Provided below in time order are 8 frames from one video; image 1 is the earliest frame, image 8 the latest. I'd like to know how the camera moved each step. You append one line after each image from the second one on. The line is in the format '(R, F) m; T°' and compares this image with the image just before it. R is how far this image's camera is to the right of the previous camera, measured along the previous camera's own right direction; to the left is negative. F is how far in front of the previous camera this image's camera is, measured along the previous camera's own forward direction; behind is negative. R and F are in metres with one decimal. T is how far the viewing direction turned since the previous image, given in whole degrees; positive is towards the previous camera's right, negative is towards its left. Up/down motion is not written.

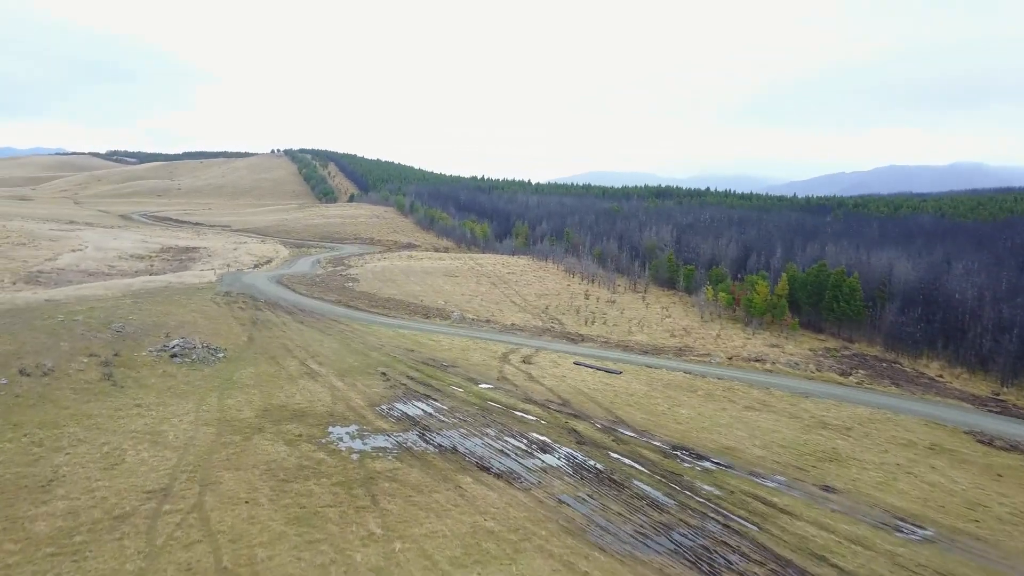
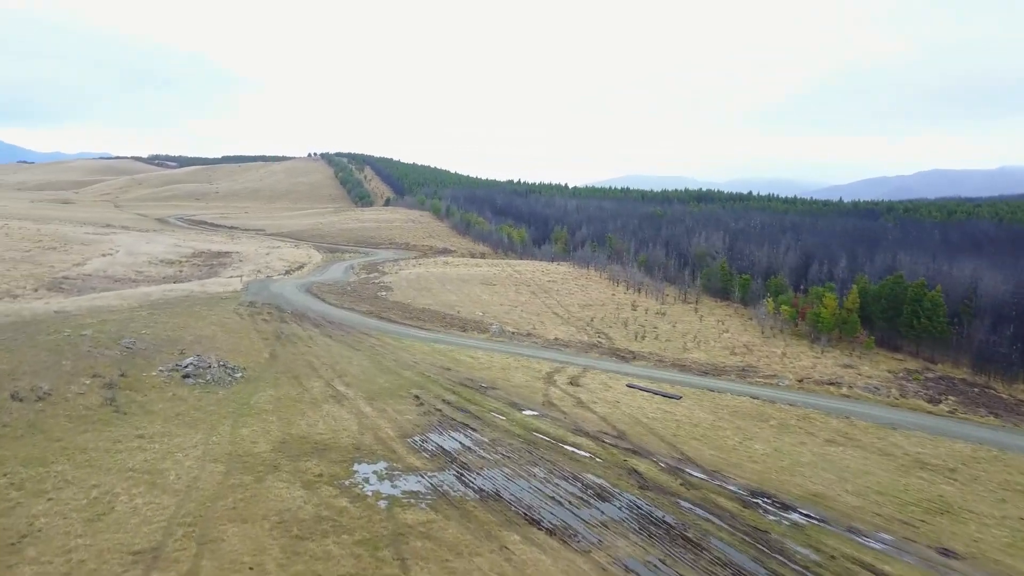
(-0.4, +2.7) m; -3°
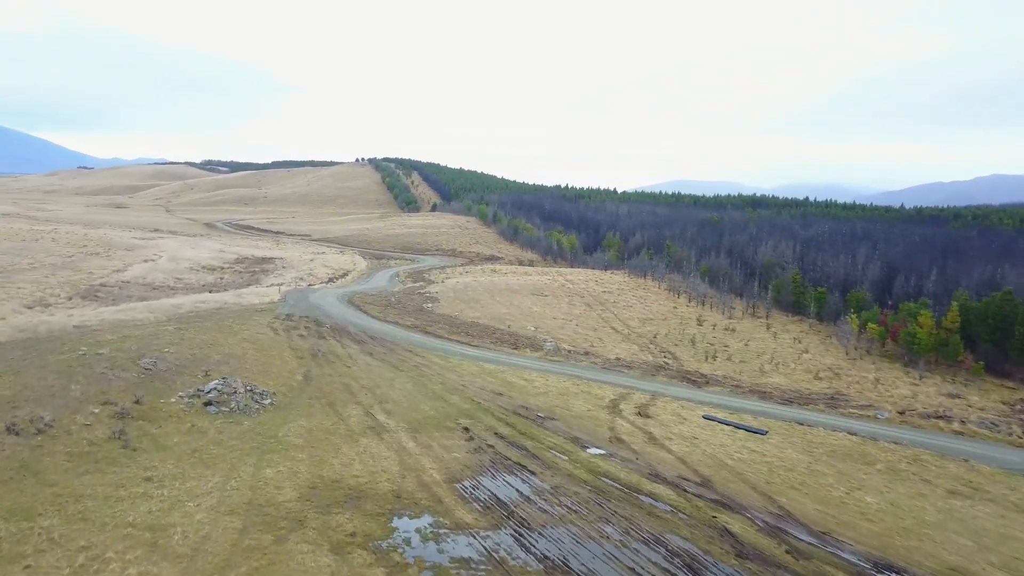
(-0.5, +2.8) m; -3°
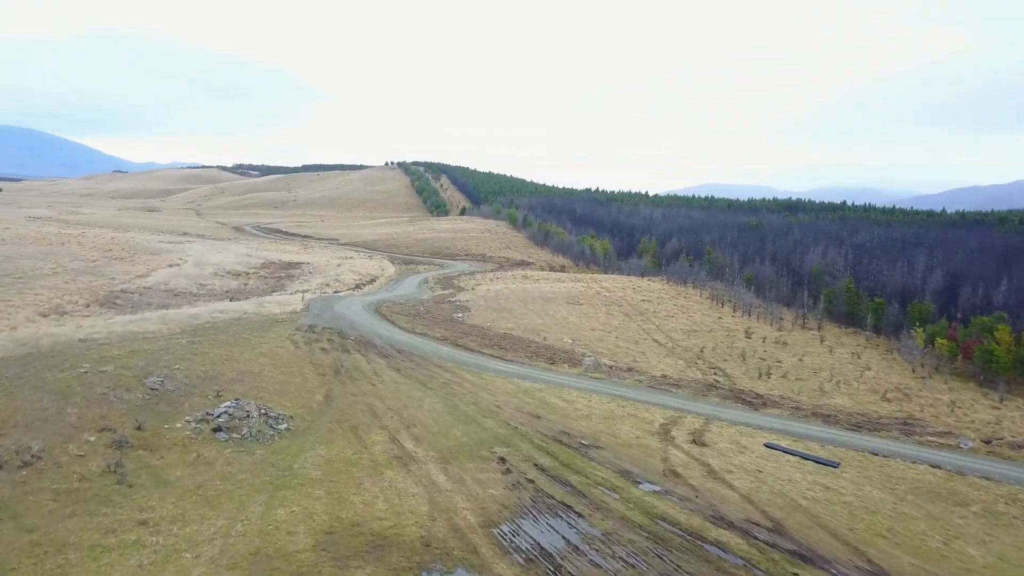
(-0.3, +2.1) m; -2°
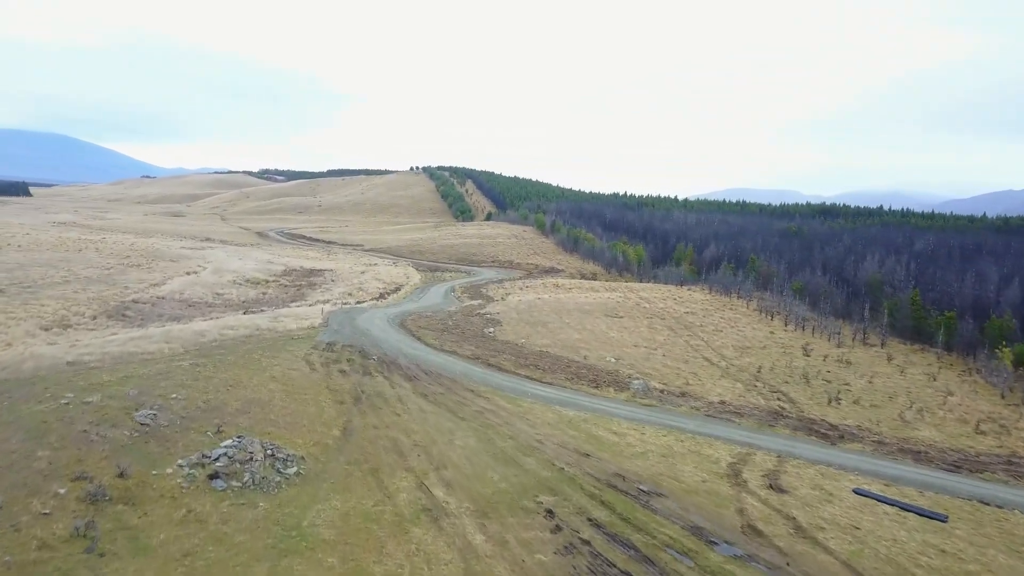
(-0.5, +2.8) m; -2°
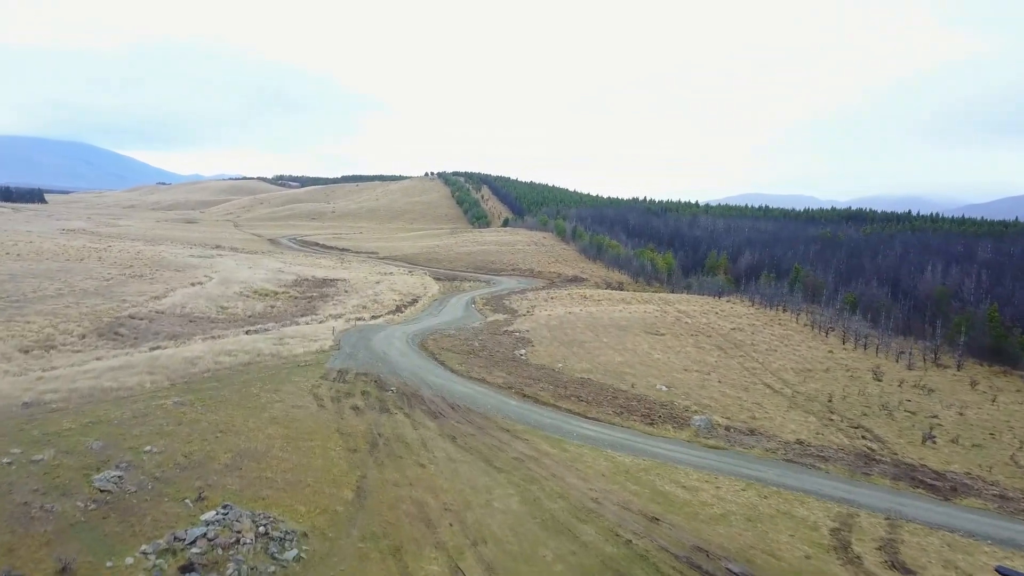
(-0.7, +3.5) m; -1°
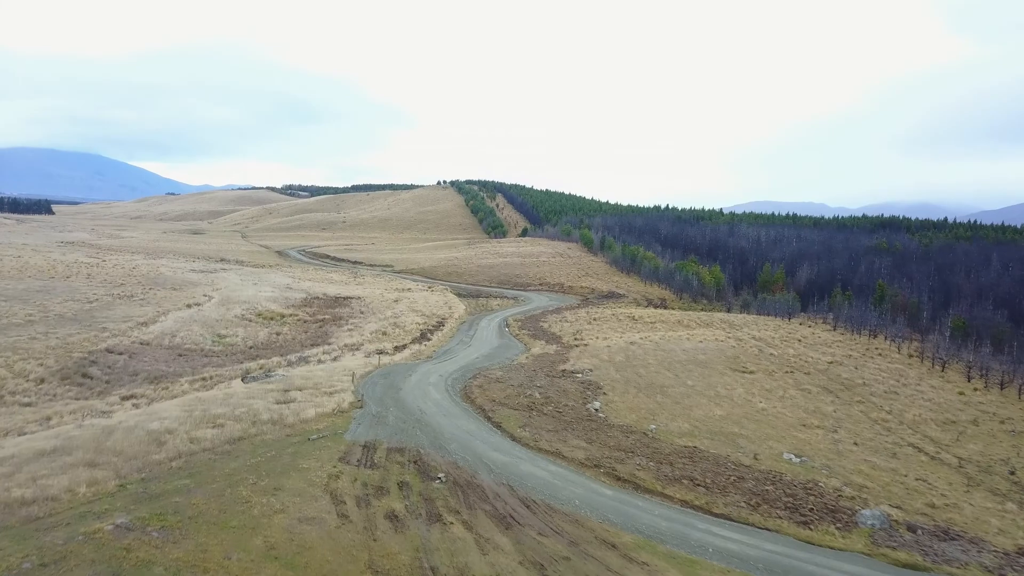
(-1.7, +6.1) m; -1°
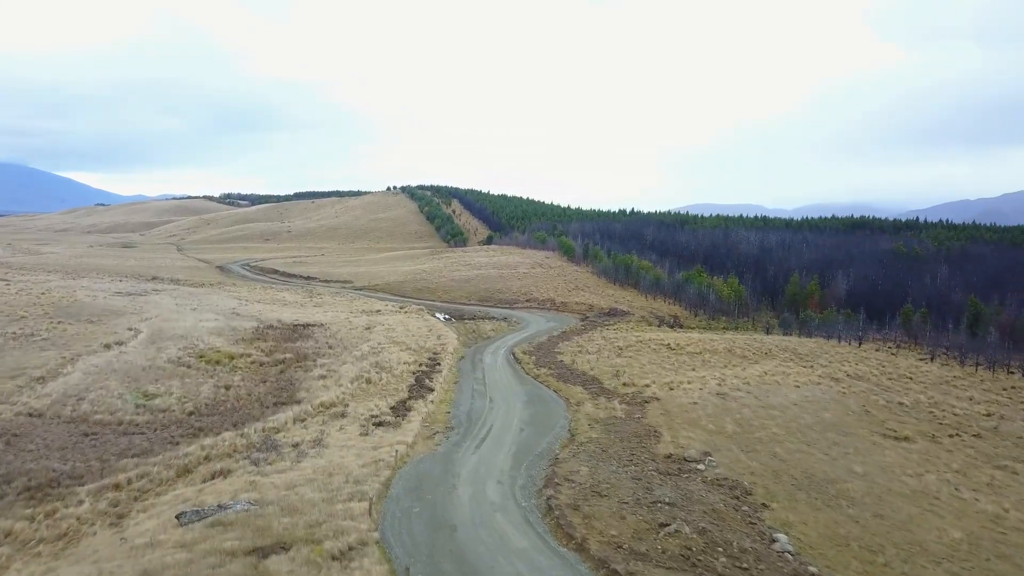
(-2.9, +8.8) m; +4°
